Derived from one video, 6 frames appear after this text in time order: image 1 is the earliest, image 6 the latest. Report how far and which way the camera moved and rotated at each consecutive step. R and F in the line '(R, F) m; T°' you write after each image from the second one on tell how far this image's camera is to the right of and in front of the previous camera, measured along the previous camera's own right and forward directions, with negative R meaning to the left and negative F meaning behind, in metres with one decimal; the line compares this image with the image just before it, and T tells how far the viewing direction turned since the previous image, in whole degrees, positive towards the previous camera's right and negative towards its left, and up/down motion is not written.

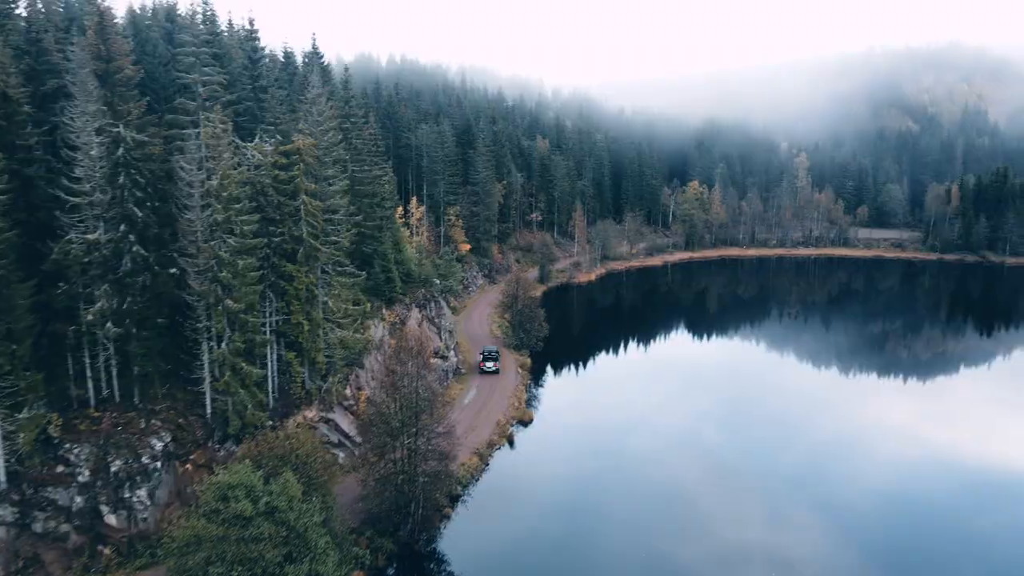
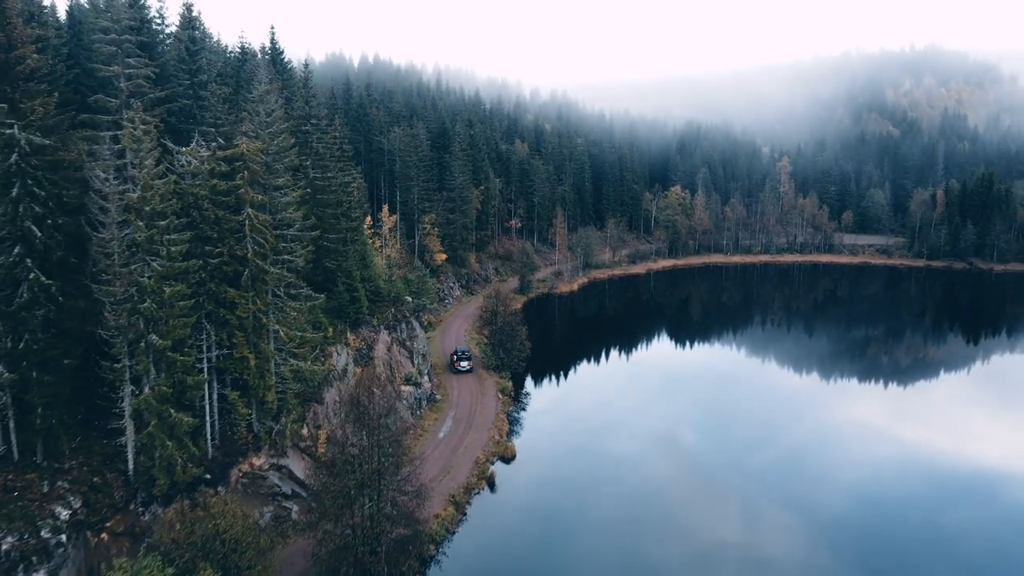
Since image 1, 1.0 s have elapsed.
(-0.1, +4.3) m; +2°
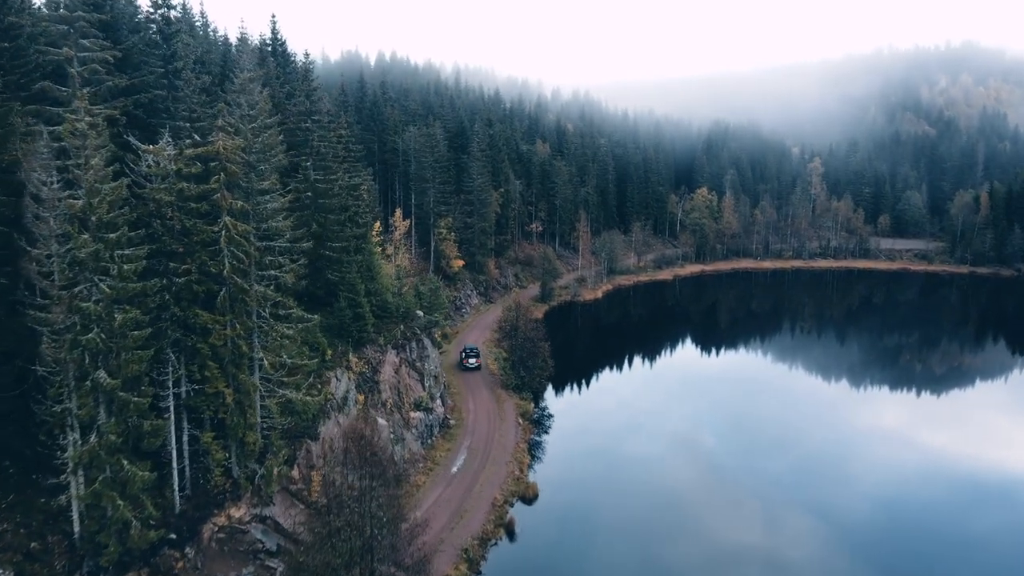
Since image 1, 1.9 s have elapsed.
(-0.1, +4.4) m; -2°
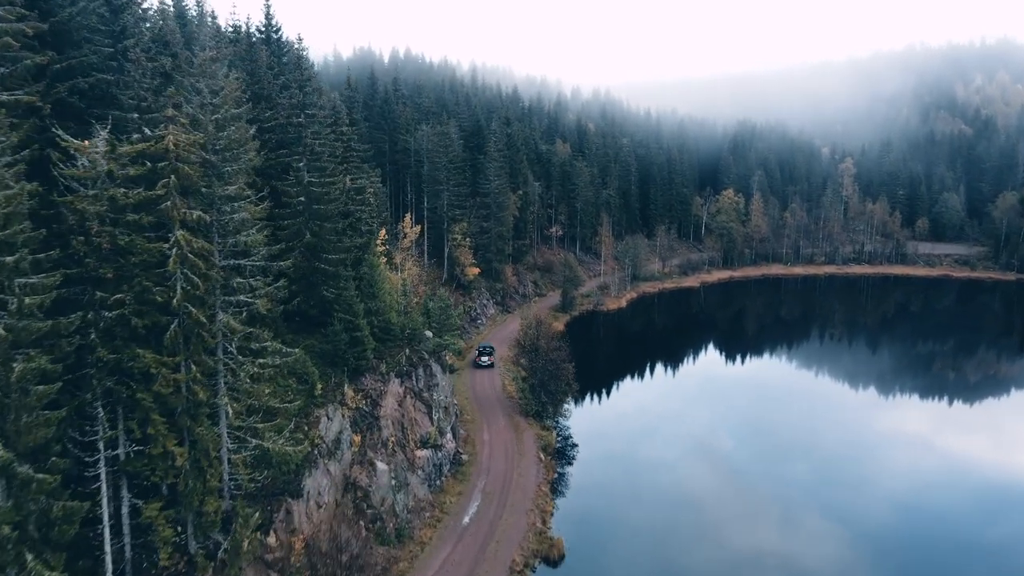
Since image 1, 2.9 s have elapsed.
(-0.2, +5.0) m; -1°
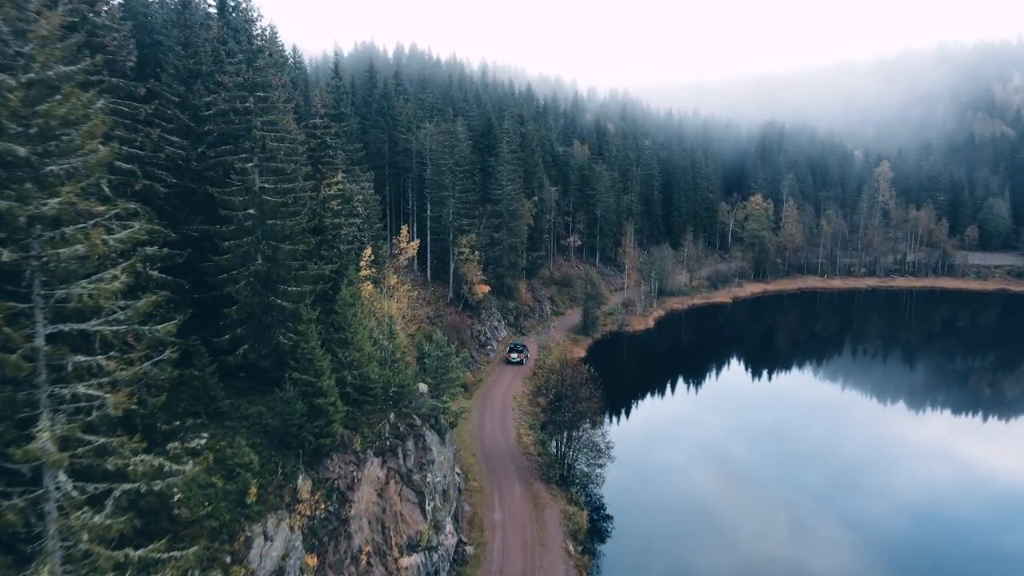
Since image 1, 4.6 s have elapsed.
(-0.4, +8.7) m; -1°
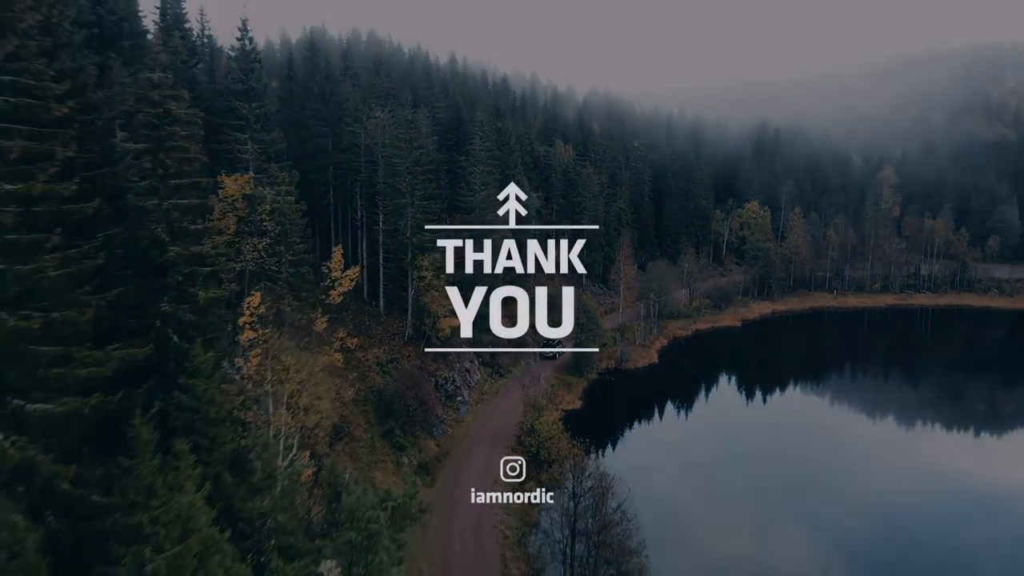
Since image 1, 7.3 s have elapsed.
(-0.3, +13.1) m; +2°
